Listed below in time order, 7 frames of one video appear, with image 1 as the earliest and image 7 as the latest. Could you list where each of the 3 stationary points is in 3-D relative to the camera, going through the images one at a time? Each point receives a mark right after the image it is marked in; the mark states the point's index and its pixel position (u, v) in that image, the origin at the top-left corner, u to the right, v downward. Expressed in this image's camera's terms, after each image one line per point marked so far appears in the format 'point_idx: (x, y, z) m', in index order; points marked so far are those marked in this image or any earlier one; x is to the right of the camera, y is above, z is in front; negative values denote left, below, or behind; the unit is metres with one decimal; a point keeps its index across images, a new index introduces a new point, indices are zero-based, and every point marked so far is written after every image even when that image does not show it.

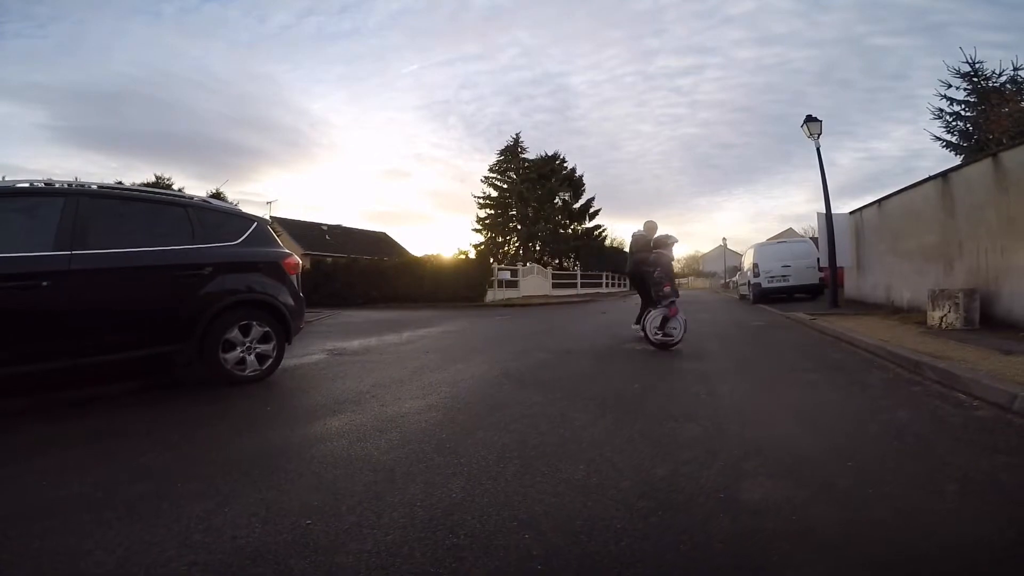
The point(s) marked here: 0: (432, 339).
0: (-1.1, -0.8, +11.8) m
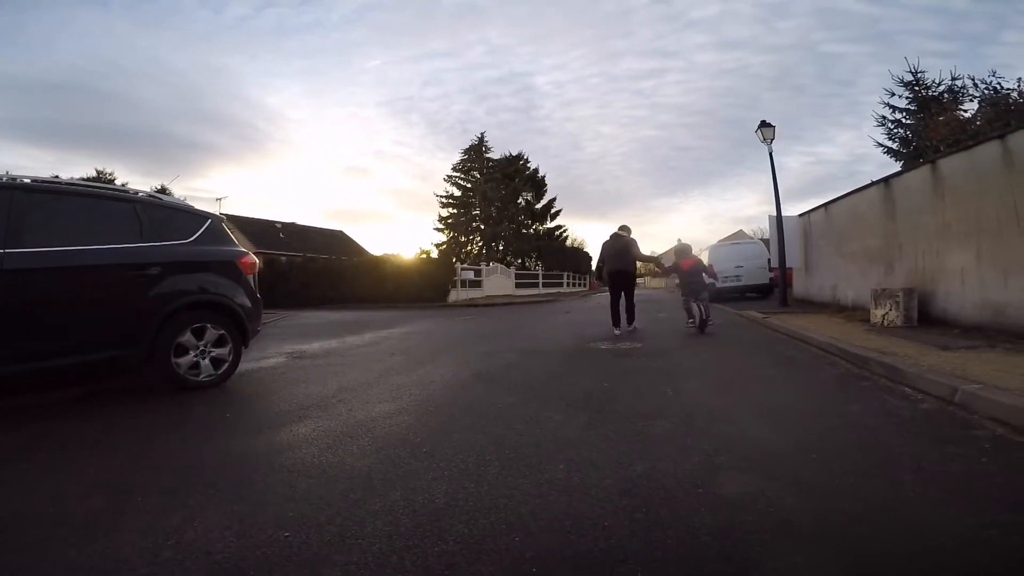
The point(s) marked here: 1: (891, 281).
0: (-1.7, -0.8, +11.8) m
1: (+5.9, +0.1, +11.4) m
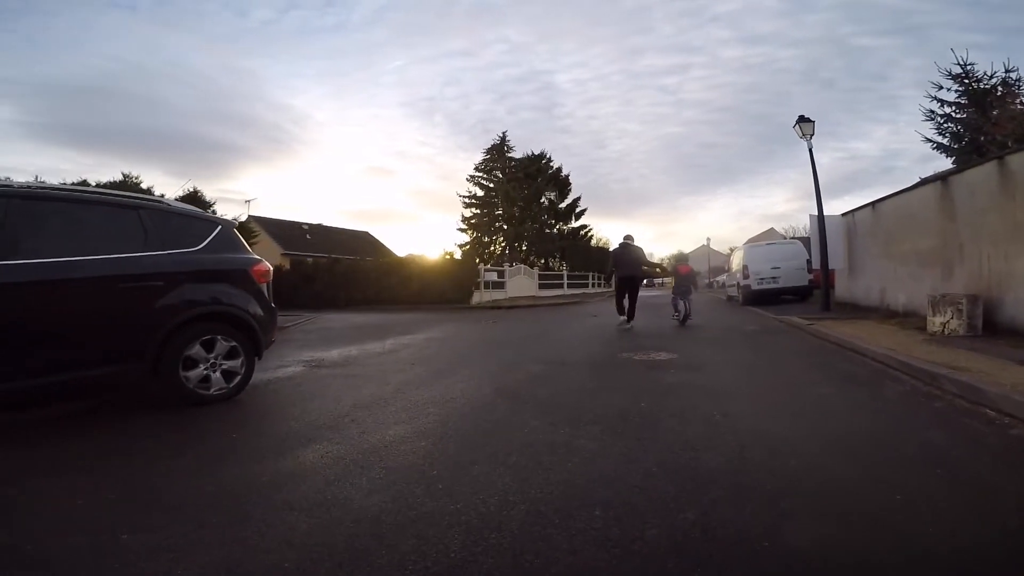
0: (-1.3, -0.9, +11.3) m
1: (+6.3, 0.0, +10.5) m
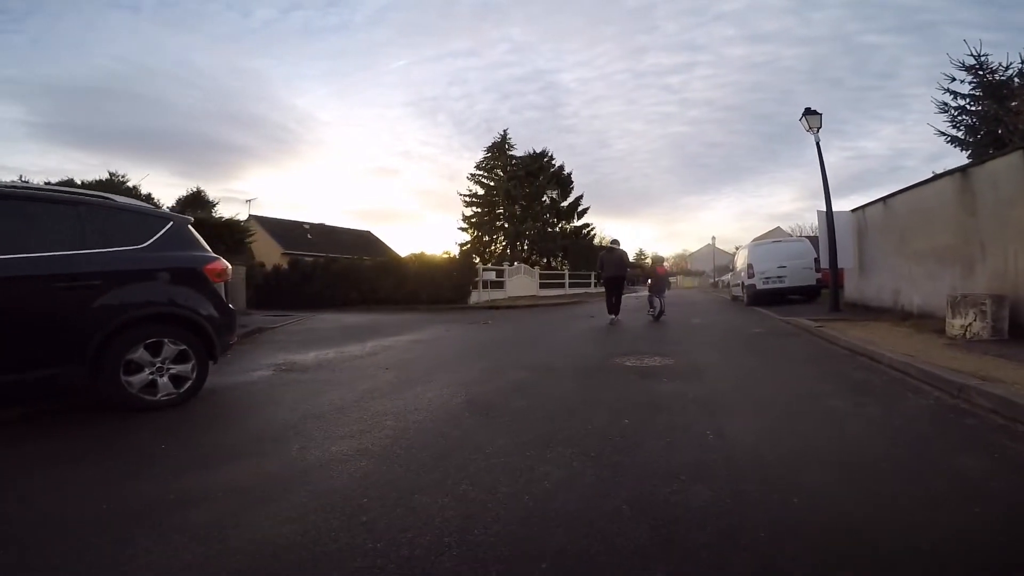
0: (-1.5, -0.9, +10.6) m
1: (+6.1, 0.0, +9.8) m
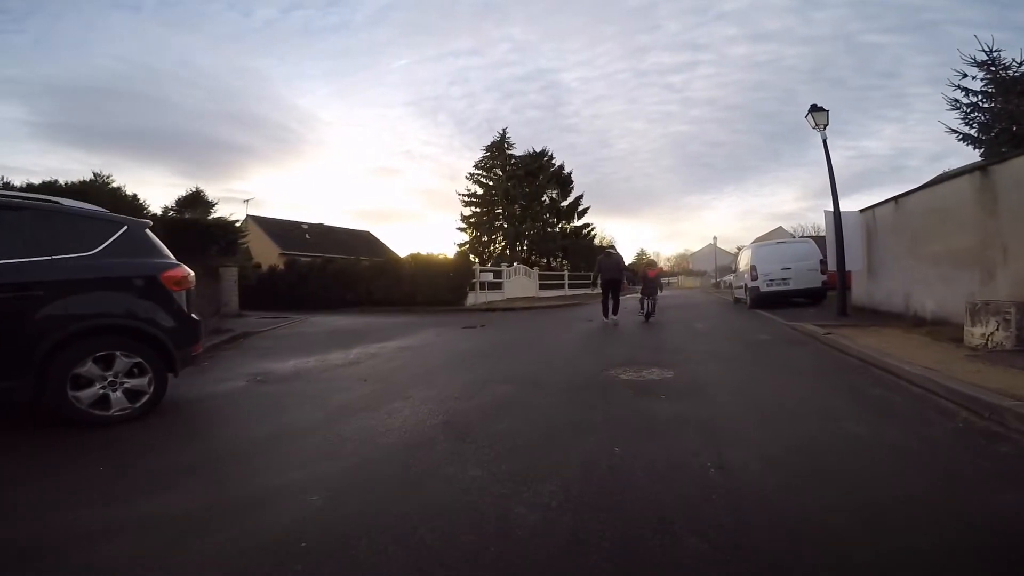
0: (-1.6, -0.9, +10.0) m
1: (+6.0, 0.0, +9.2) m
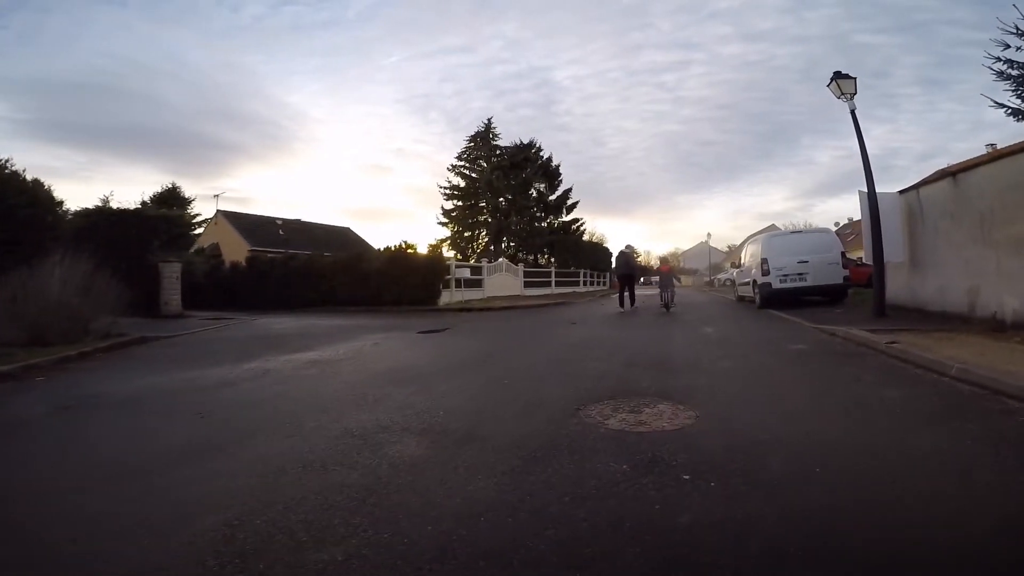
0: (-2.1, -0.8, +7.3) m
1: (+5.4, 0.0, +6.6) m
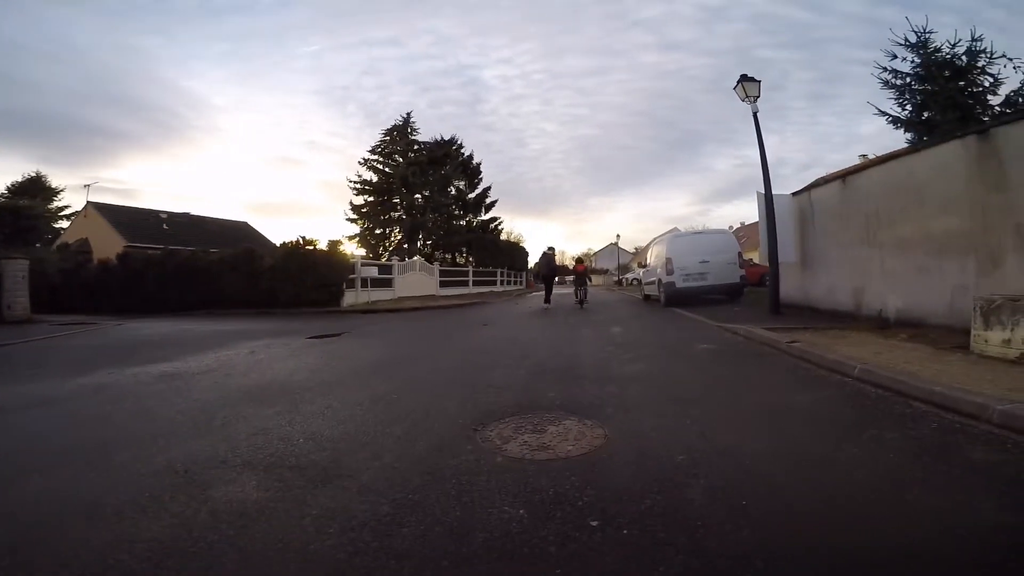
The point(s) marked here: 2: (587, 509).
0: (-3.0, -0.9, +6.3) m
1: (+4.6, 0.0, +6.5) m
2: (+0.3, -0.8, +2.8) m
